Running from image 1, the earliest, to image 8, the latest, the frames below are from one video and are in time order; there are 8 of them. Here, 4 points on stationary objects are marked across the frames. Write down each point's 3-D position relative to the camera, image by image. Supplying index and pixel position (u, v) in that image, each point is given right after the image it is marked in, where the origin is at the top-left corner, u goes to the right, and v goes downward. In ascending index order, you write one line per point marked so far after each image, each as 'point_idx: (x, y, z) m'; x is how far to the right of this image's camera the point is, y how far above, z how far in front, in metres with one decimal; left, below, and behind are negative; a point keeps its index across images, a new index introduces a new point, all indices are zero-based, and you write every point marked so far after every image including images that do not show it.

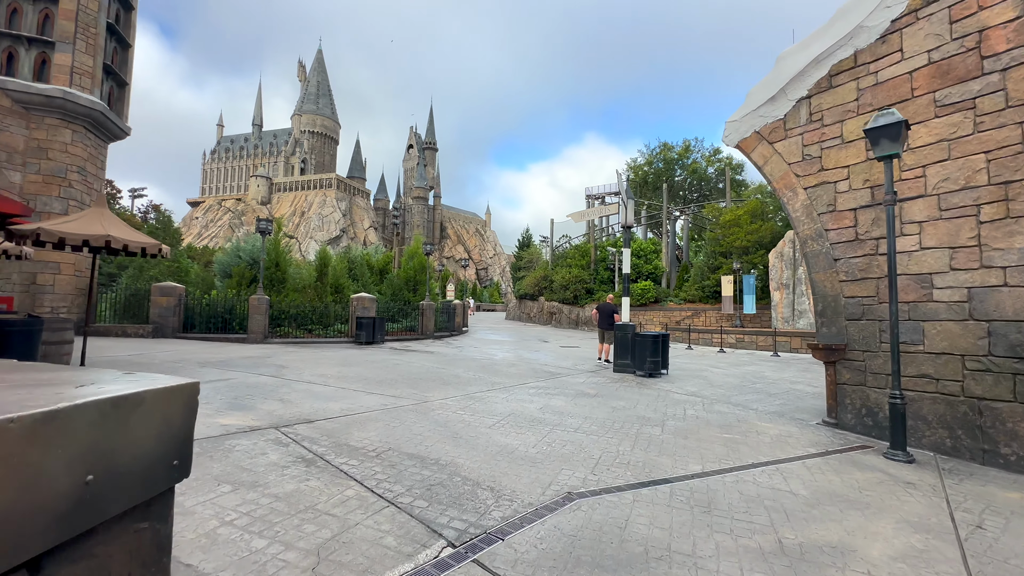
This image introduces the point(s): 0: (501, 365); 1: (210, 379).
0: (-0.2, -1.7, +10.0) m
1: (-4.8, -1.4, +7.1) m
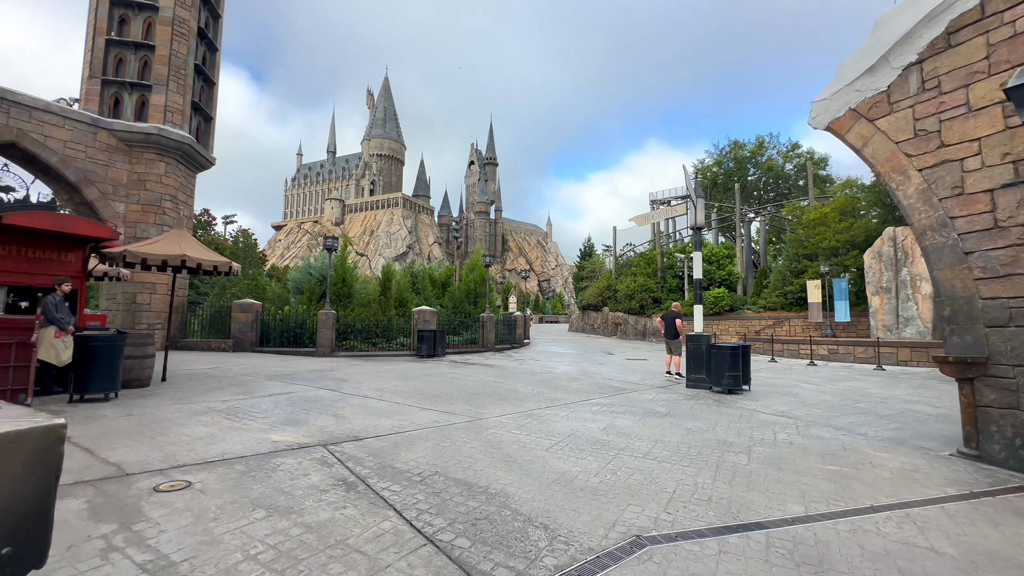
0: (+1.1, -1.9, +9.4) m
1: (-3.9, -1.7, +7.3) m
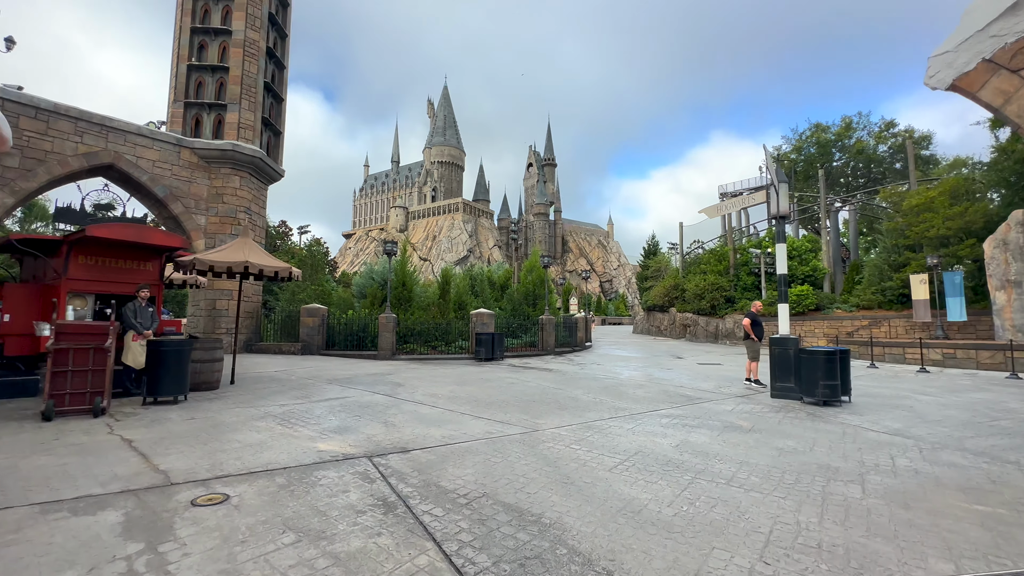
0: (+2.2, -1.9, +8.7) m
1: (-3.0, -1.8, +7.3) m
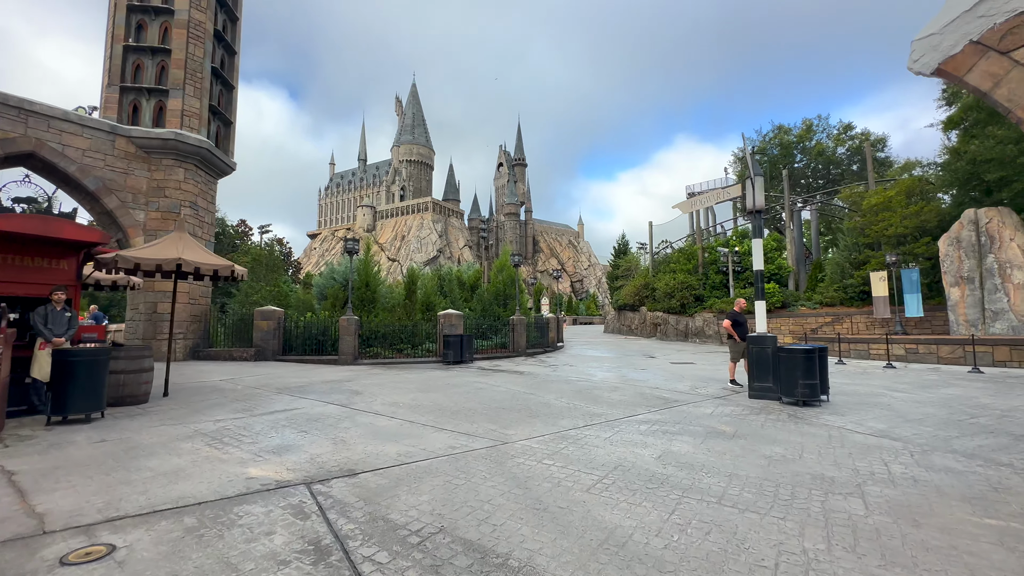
0: (+1.7, -1.9, +8.3) m
1: (-3.4, -1.8, +6.5) m
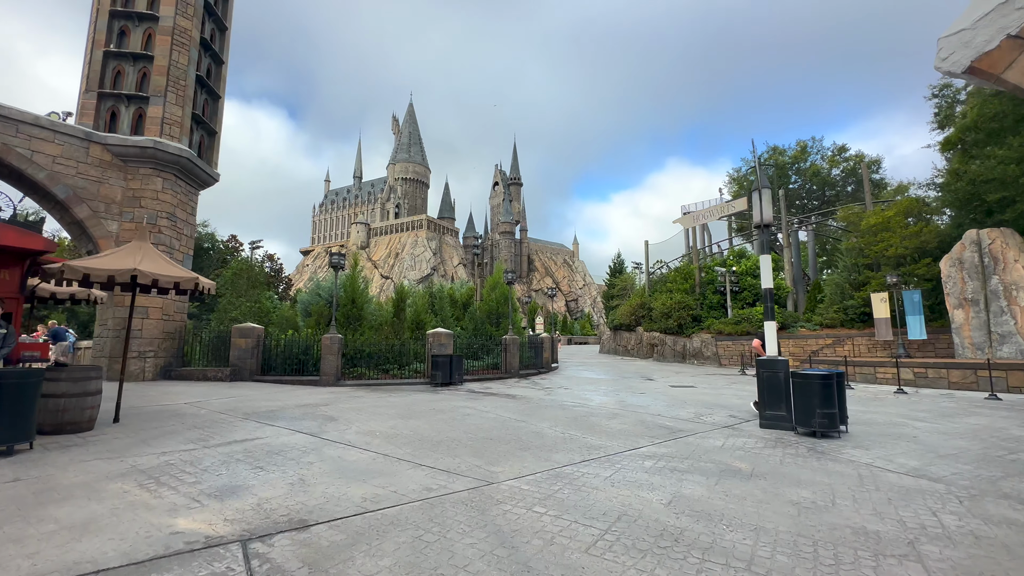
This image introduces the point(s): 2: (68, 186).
0: (+1.5, -2.2, +7.6) m
1: (-3.6, -1.9, +5.8) m
2: (-10.9, +2.5, +11.0) m
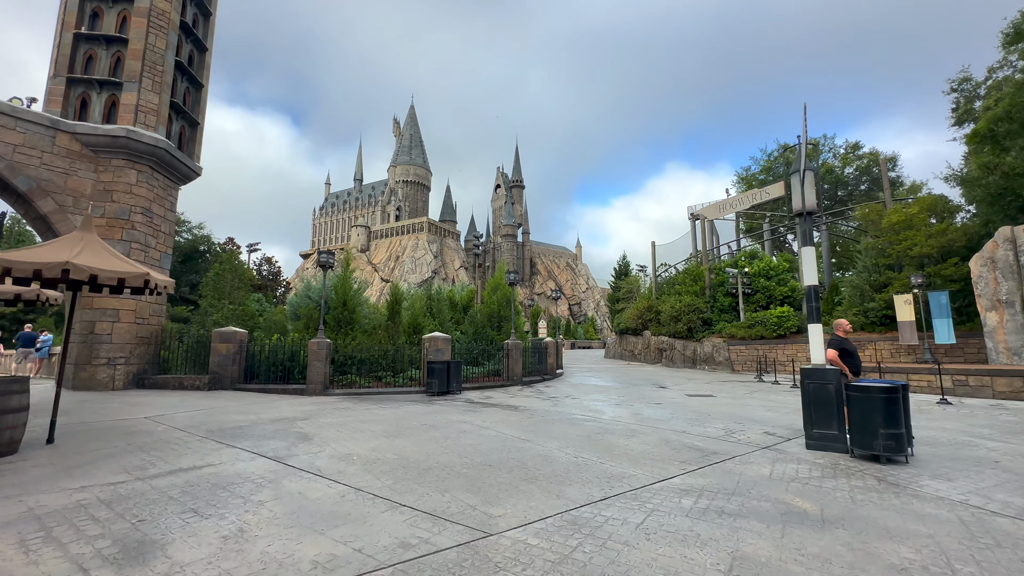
0: (+1.5, -2.1, +6.6) m
1: (-3.6, -1.9, +4.8) m
2: (-10.9, +2.5, +10.1) m
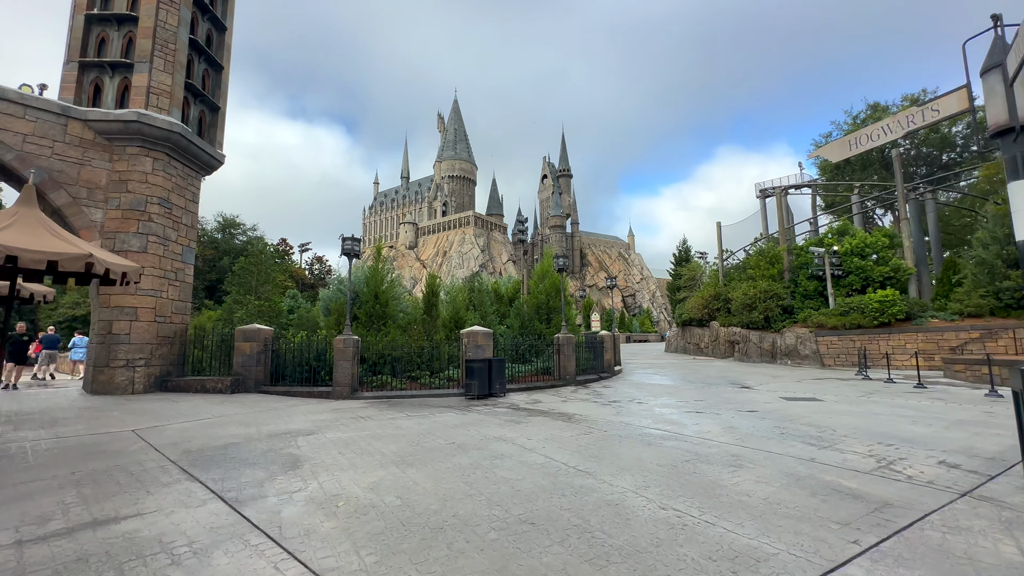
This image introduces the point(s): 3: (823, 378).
0: (+2.1, -1.8, +4.7) m
1: (-3.2, -1.7, +3.5) m
2: (-10.0, +2.5, +9.5) m
3: (+9.5, -2.7, +13.6) m
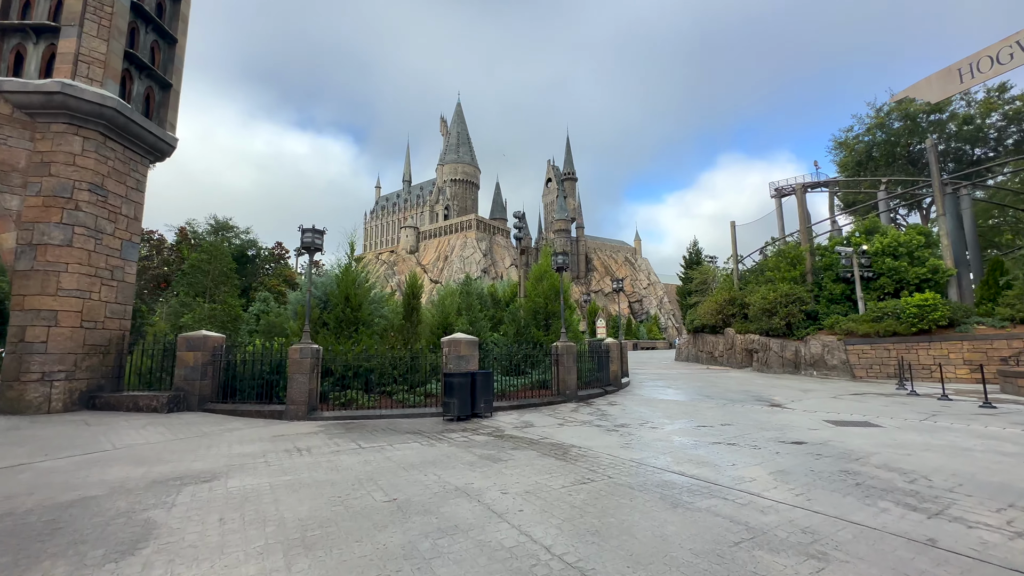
0: (+1.8, -1.7, +3.0) m
1: (-3.5, -1.6, +1.9) m
2: (-10.2, +2.5, +8.0) m
3: (+9.3, -2.8, +11.8) m
